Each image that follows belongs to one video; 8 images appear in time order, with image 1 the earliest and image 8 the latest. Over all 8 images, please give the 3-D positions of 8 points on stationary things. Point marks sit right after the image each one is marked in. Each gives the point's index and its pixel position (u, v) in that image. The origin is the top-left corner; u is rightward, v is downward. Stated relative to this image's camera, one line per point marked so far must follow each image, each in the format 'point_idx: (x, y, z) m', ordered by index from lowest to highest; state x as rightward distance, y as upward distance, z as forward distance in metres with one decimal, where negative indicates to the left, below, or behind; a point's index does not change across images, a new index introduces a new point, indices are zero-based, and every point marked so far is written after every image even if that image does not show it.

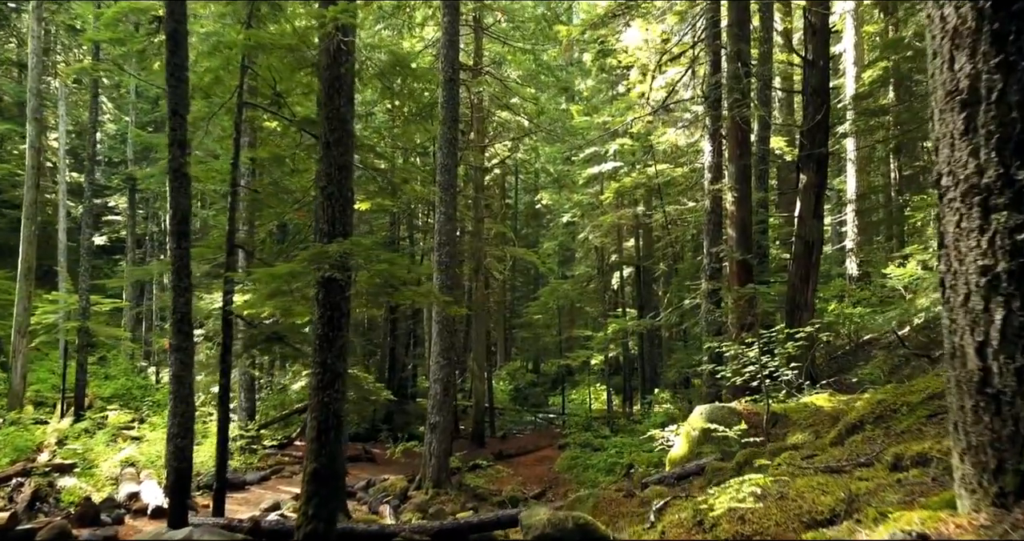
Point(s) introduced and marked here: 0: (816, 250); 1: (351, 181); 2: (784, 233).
0: (+4.8, +0.3, +11.2) m
1: (-1.5, +0.8, +6.6) m
2: (+6.5, +0.9, +17.0) m
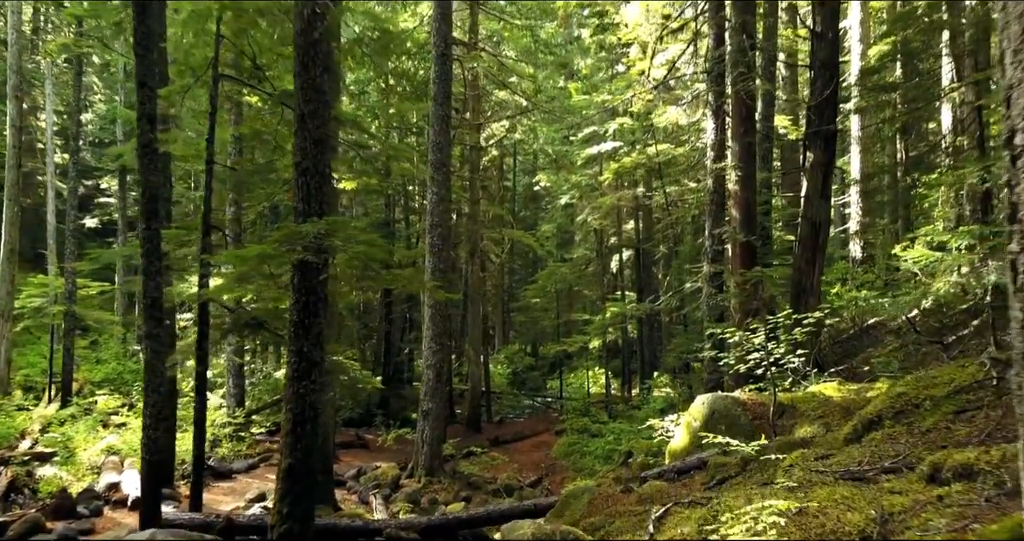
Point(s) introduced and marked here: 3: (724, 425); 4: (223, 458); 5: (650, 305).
0: (+4.7, +0.6, +10.8) m
1: (-1.6, +1.0, +6.2) m
2: (+6.4, +1.3, +16.6) m
3: (+2.1, -1.6, +7.2) m
4: (-5.3, -3.5, +13.2) m
5: (+2.7, -0.7, +14.3) m
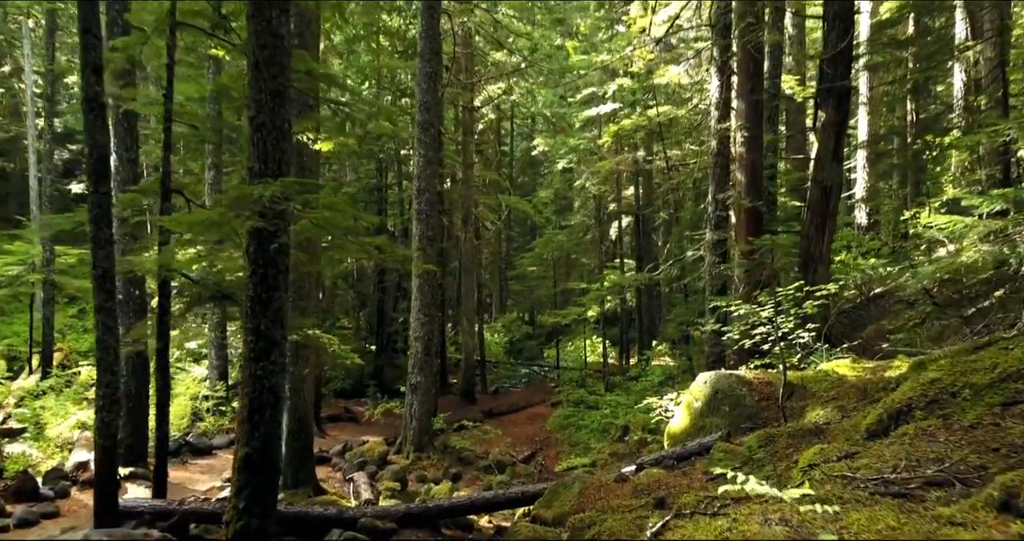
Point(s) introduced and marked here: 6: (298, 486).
0: (+4.5, +1.0, +10.1) m
1: (-1.7, +1.2, +5.5) m
2: (+6.2, +2.0, +15.9) m
3: (+2.0, -1.3, +6.7) m
4: (-5.5, -2.9, +12.7) m
5: (+2.6, -0.1, +13.7) m
6: (-2.8, -2.9, +9.4) m
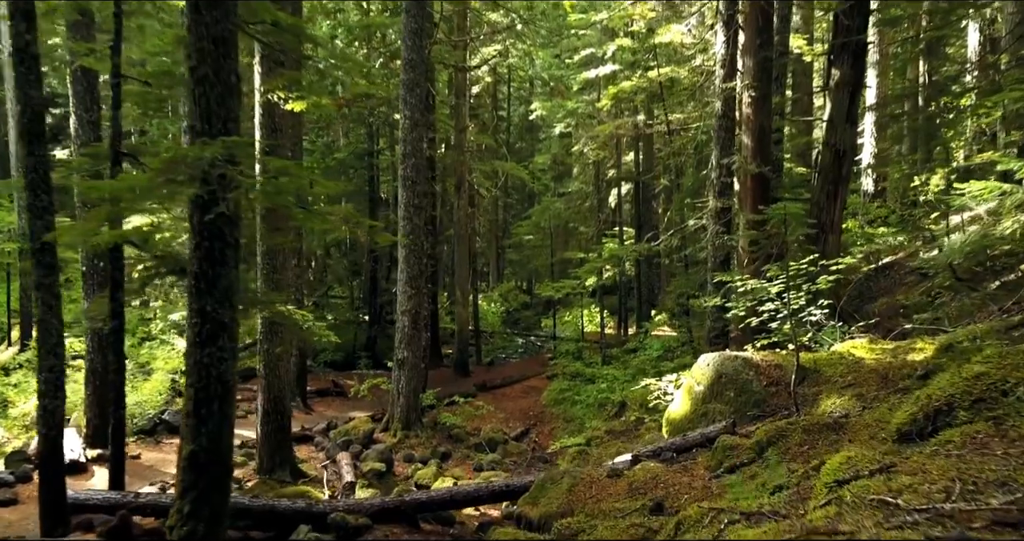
0: (+4.4, +1.4, +9.4) m
1: (-1.8, +1.4, +4.8) m
2: (+6.1, +2.7, +15.1) m
3: (+1.9, -1.0, +6.1) m
4: (-5.6, -2.4, +12.2) m
5: (+2.5, +0.5, +13.0) m
6: (-3.0, -2.5, +8.9) m
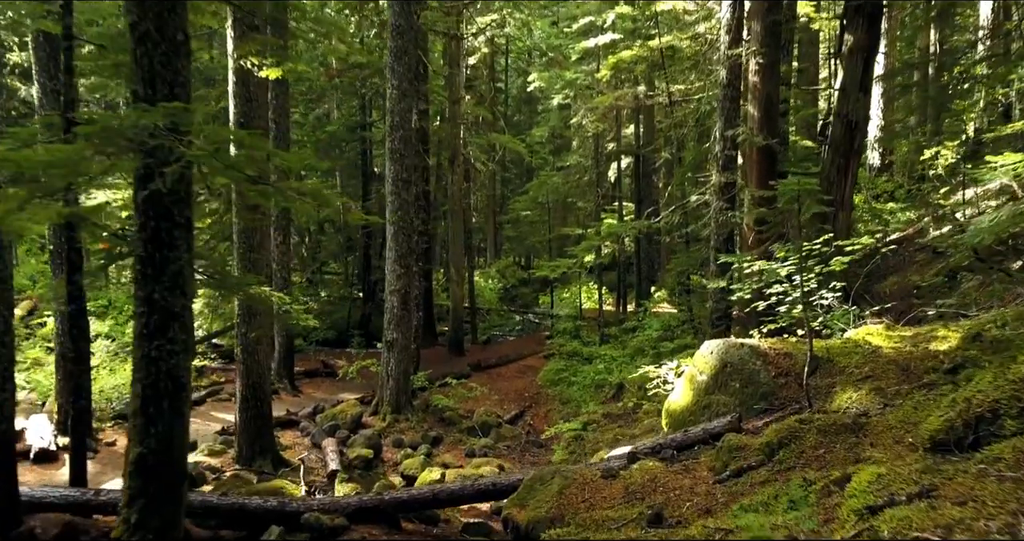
0: (+4.3, +1.7, +8.9) m
1: (-1.9, +1.5, +4.2) m
2: (+6.0, +3.1, +14.5) m
3: (+1.8, -0.9, +5.6) m
4: (-5.7, -2.0, +11.8) m
5: (+2.4, +0.9, +12.5) m
6: (-3.1, -2.2, +8.5) m
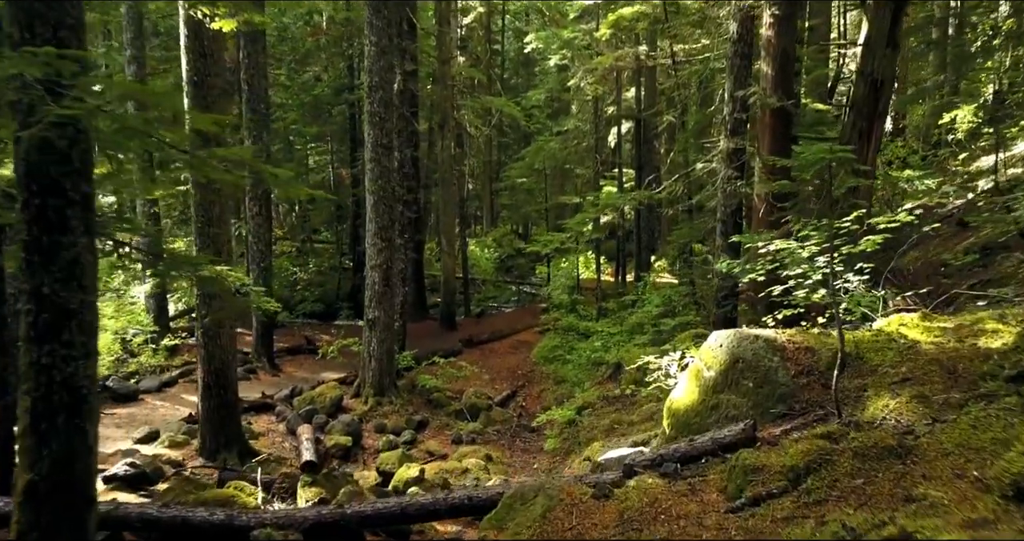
0: (+4.2, +2.0, +8.0) m
1: (-2.1, +1.6, +3.4) m
2: (+5.9, +3.7, +13.6) m
3: (+1.6, -0.8, +4.9) m
4: (-5.9, -1.6, +11.1) m
5: (+2.2, +1.3, +11.7) m
6: (-3.2, -2.0, +7.8) m
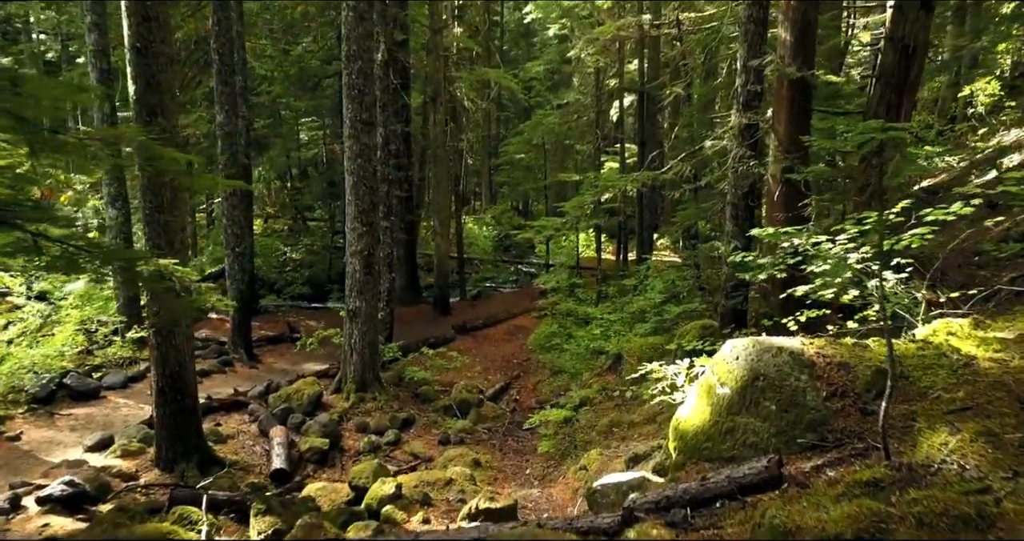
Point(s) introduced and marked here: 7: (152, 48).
0: (+4.0, +2.1, +7.1) m
1: (-2.2, +1.5, +2.5) m
2: (+5.8, +4.0, +12.6) m
3: (+1.5, -0.8, +4.1) m
4: (-6.0, -1.4, +10.3) m
5: (+2.1, +1.5, +10.8) m
6: (-3.3, -1.9, +7.1) m
7: (-3.3, +2.0, +6.6) m
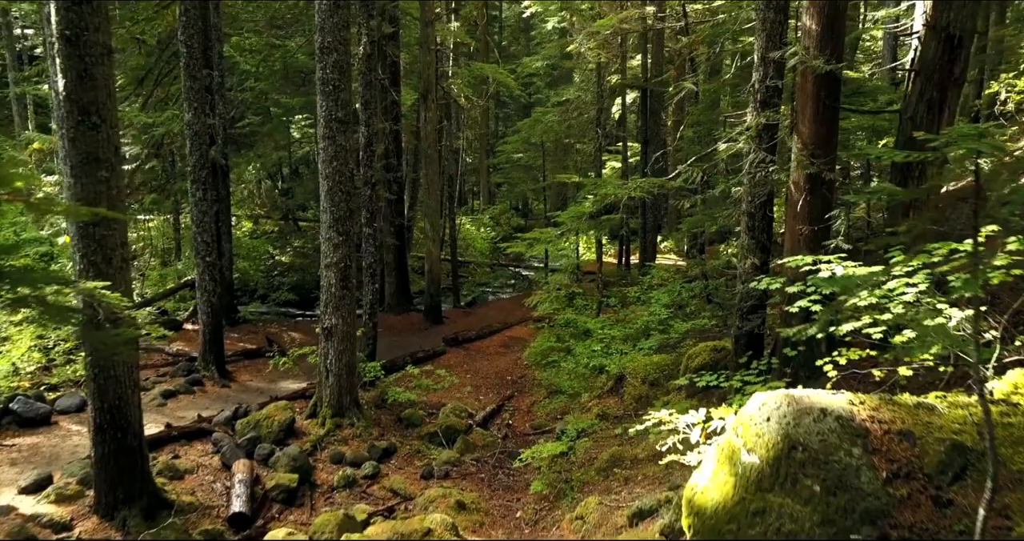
0: (+3.9, +1.9, +6.2) m
1: (-2.3, +1.3, +1.7) m
2: (+5.7, +3.8, +11.7) m
3: (+1.4, -1.0, +3.2) m
4: (-6.1, -1.6, +9.5) m
5: (+2.0, +1.4, +9.9) m
6: (-3.4, -2.1, +6.2) m
7: (-3.4, +1.9, +5.7) m
